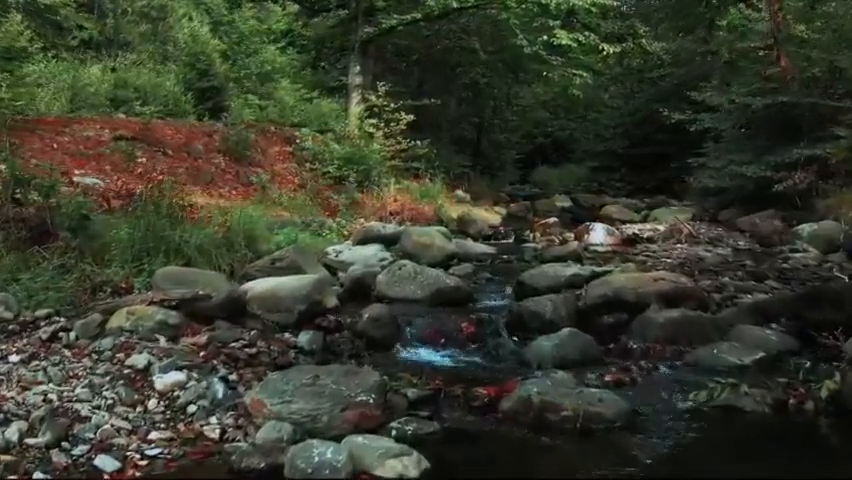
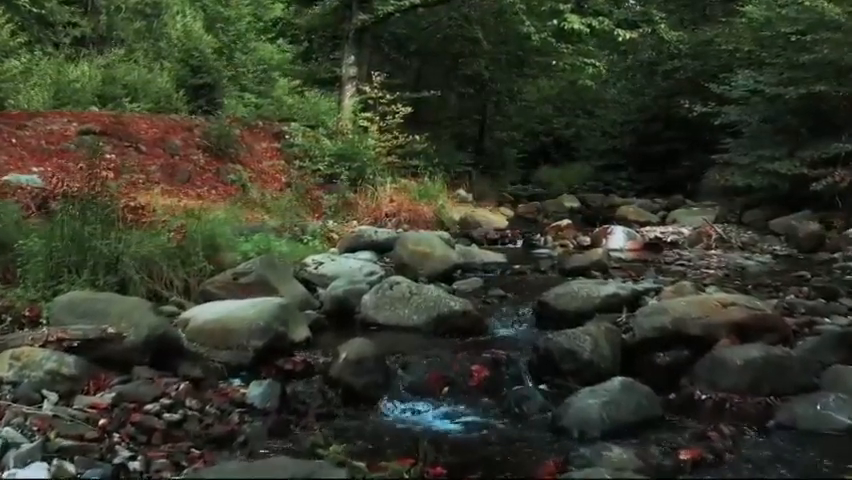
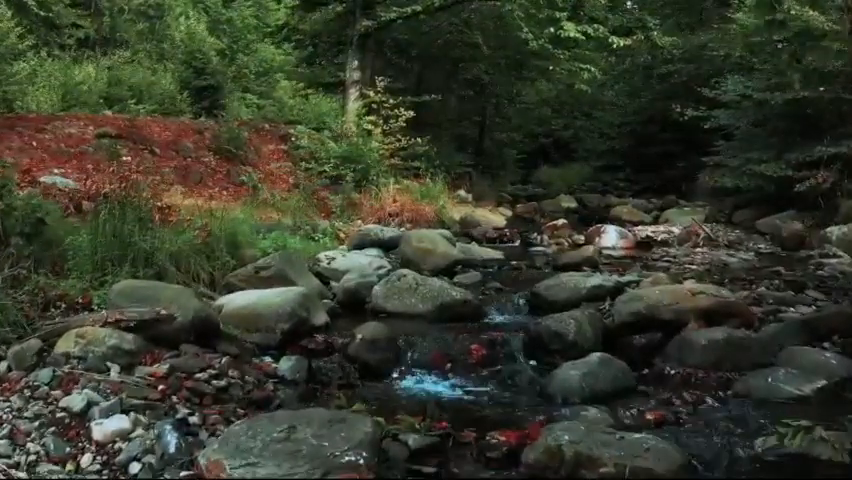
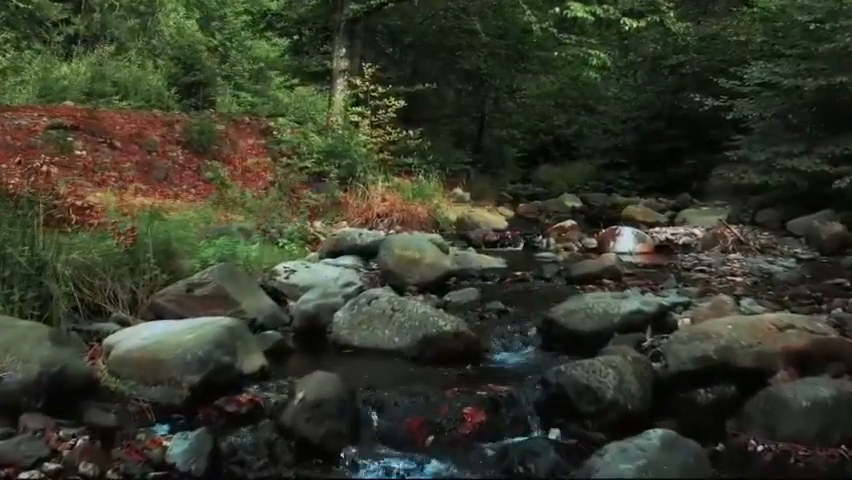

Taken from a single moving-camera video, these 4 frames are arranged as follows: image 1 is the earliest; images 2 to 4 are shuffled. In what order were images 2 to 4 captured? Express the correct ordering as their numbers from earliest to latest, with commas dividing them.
3, 2, 4
